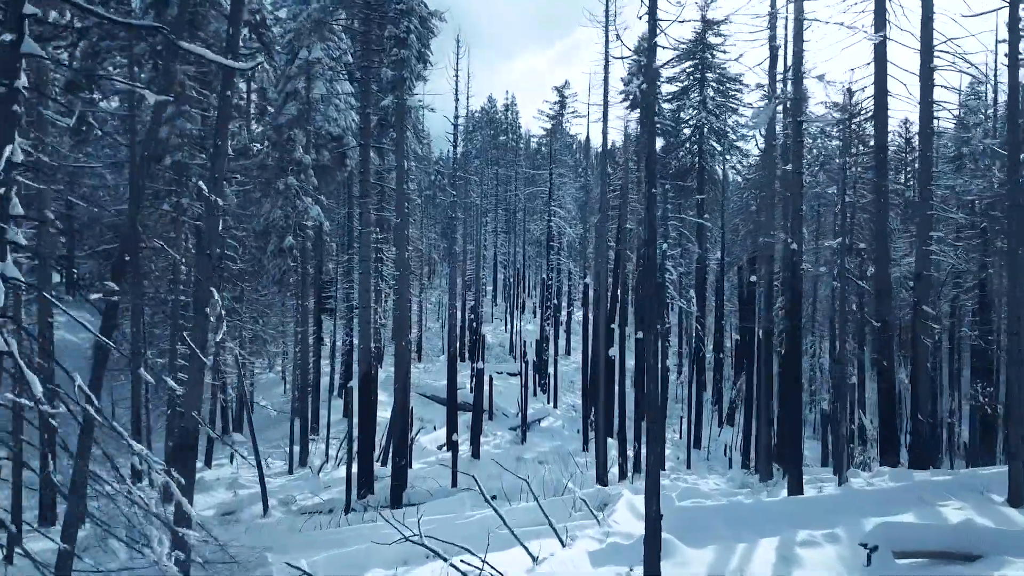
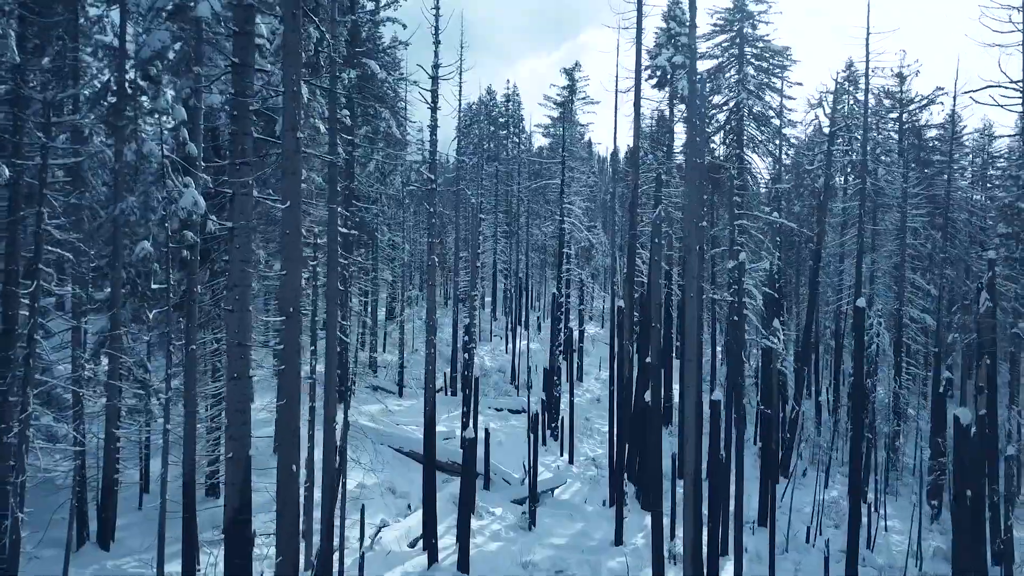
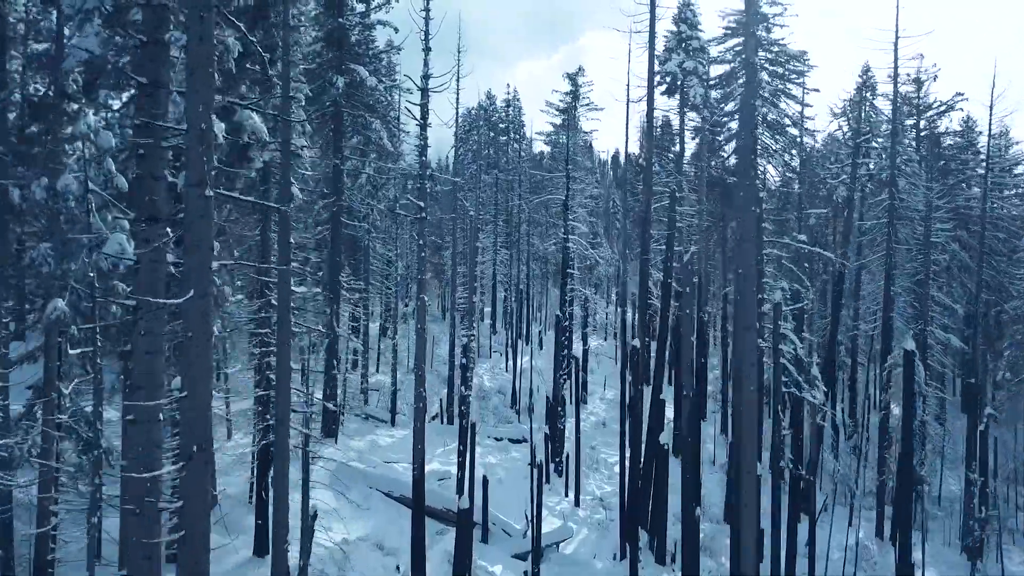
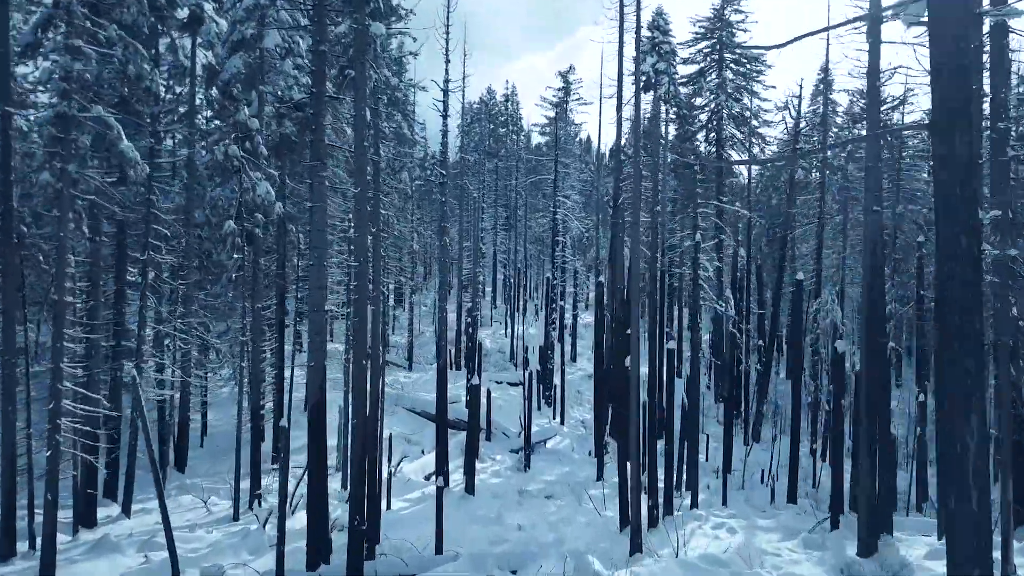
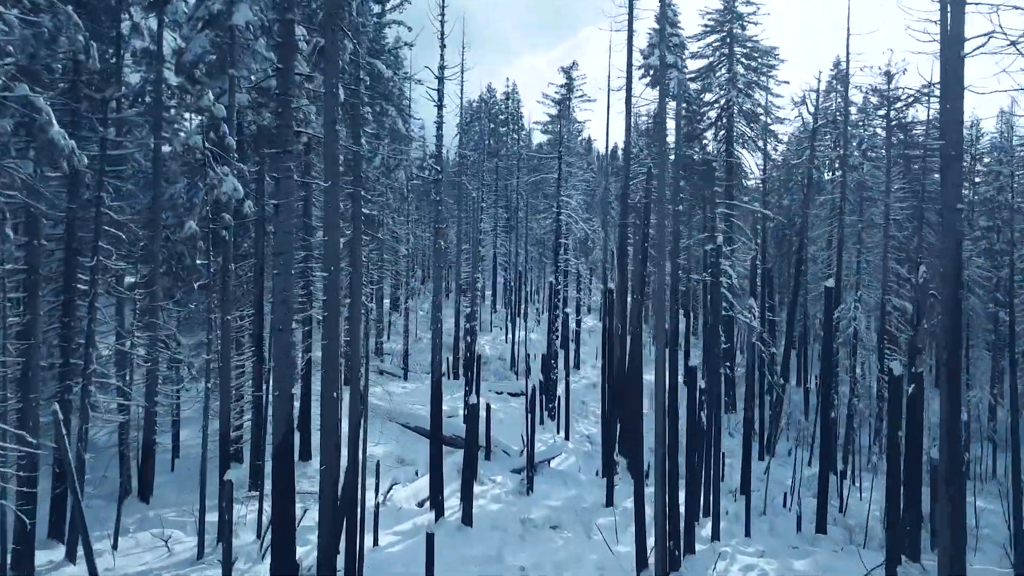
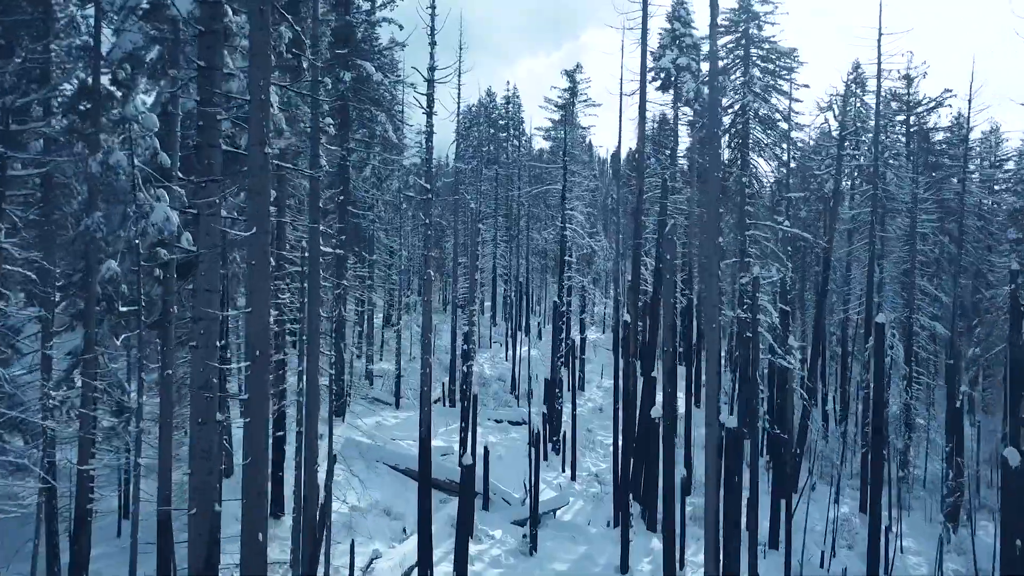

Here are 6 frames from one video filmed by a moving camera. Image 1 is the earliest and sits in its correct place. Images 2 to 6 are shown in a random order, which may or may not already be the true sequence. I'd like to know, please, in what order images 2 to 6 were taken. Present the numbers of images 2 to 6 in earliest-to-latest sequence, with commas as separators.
4, 5, 2, 6, 3
